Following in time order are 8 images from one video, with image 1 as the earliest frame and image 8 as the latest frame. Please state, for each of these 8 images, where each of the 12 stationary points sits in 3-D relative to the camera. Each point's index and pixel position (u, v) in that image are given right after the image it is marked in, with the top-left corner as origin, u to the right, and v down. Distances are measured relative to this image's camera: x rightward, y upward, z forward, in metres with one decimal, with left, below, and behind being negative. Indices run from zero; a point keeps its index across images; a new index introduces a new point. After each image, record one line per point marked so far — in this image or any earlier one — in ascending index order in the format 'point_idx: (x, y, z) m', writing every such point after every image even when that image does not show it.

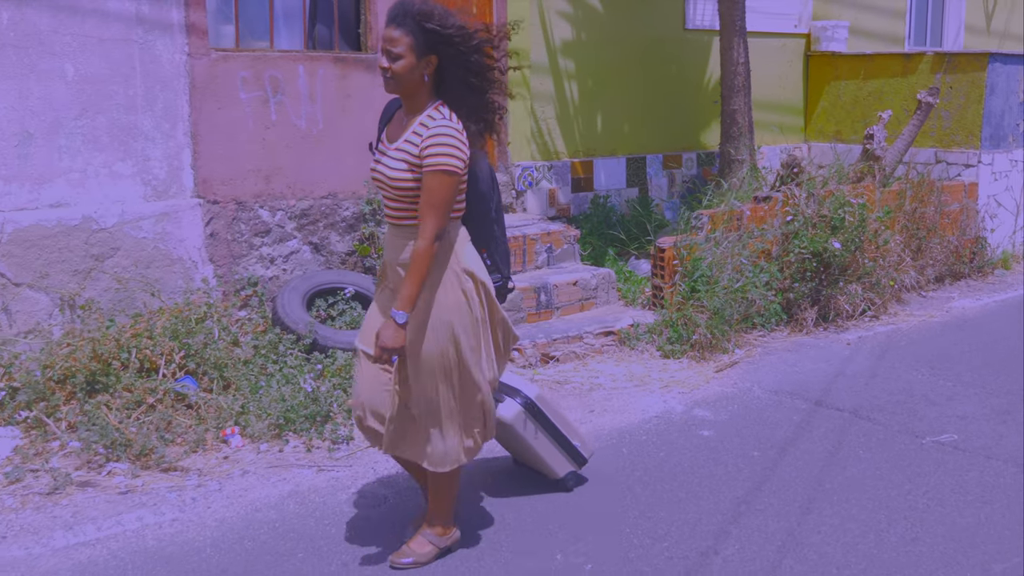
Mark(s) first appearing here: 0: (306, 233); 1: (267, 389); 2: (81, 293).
0: (-1.1, +0.3, +6.0) m
1: (-1.1, -0.4, +4.9) m
2: (-2.0, 0.0, +5.0) m
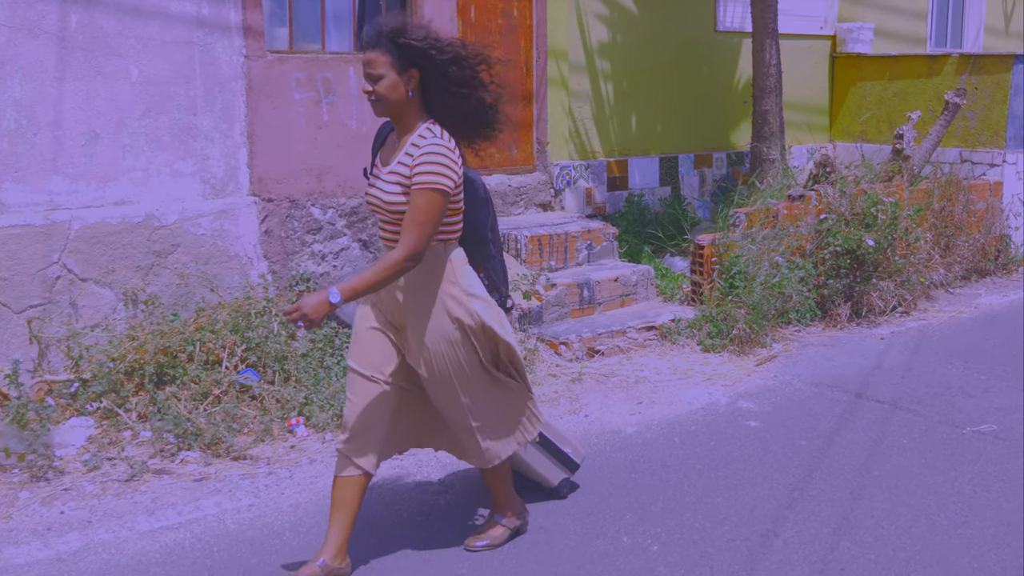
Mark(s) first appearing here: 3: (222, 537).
0: (-0.8, +0.3, +6.1) m
1: (-0.8, -0.3, +5.1) m
2: (-1.7, 0.0, +5.2) m
3: (-1.0, -0.9, +3.8) m
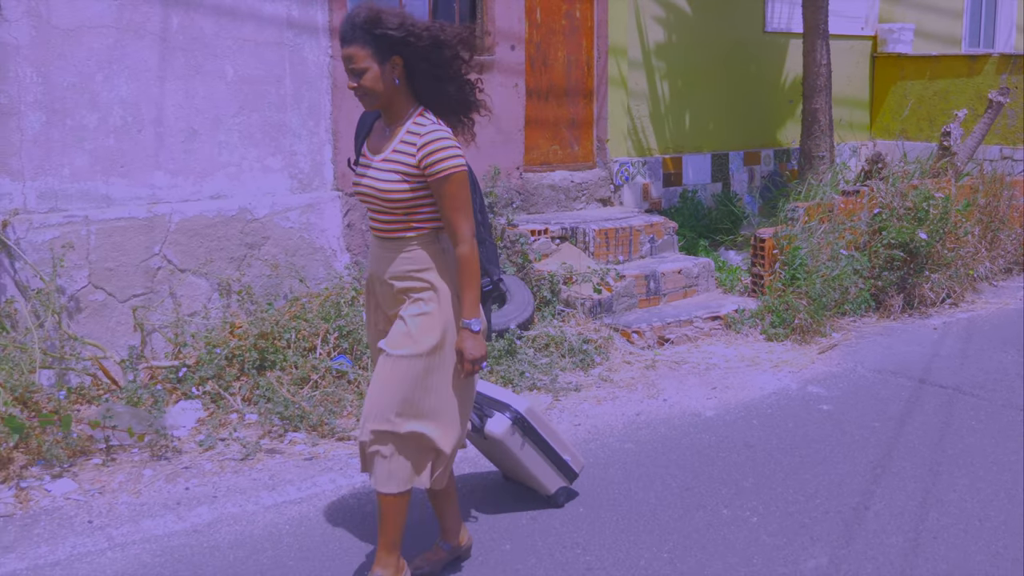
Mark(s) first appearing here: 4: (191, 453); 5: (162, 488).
0: (-0.4, +0.4, +6.4) m
1: (-0.4, -0.3, +5.3) m
2: (-1.3, 0.0, +5.4) m
3: (-0.6, -0.8, +4.0) m
4: (-1.3, -0.7, +4.5) m
5: (-1.3, -0.7, +4.1) m
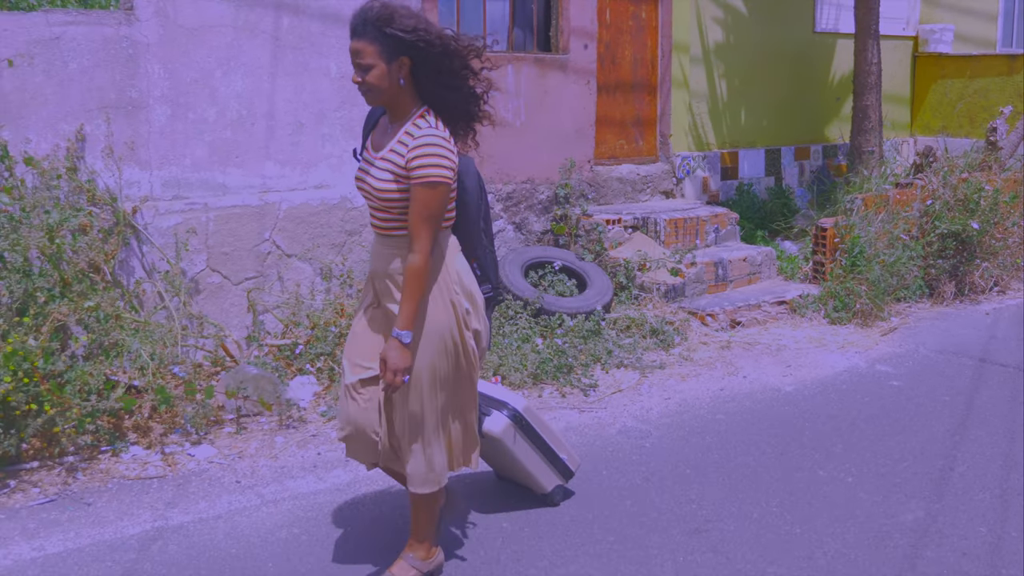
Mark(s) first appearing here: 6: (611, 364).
0: (0.0, +0.5, +6.7) m
1: (0.0, -0.2, +5.6) m
2: (-0.9, +0.1, +5.7) m
3: (-0.2, -0.7, +4.3) m
4: (-0.9, -0.6, +4.8) m
5: (-0.9, -0.7, +4.5) m
6: (+0.5, -0.4, +5.9) m
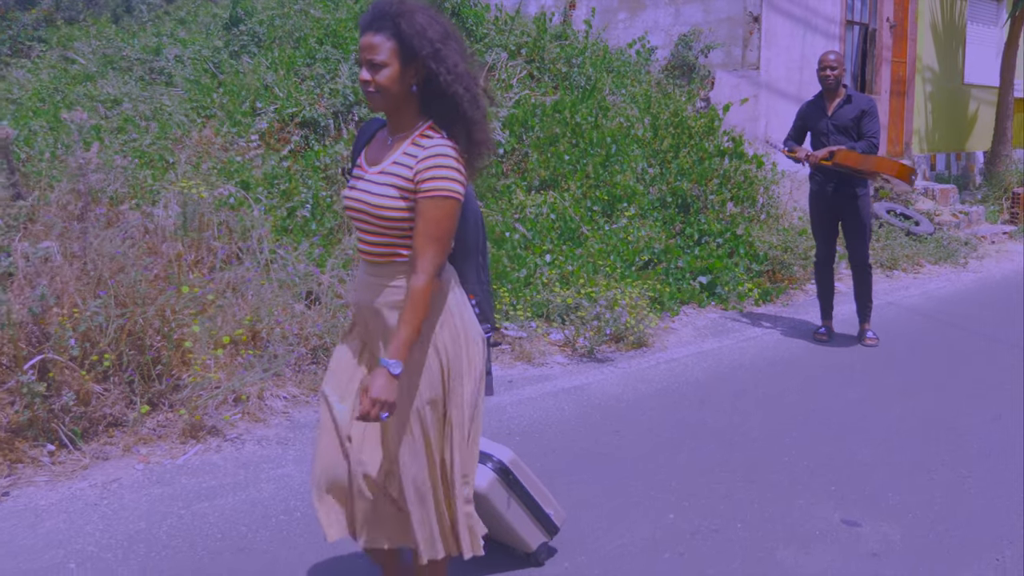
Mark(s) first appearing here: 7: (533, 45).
0: (+0.4, +0.6, +7.2) m
1: (+0.4, -0.1, +6.1) m
2: (-0.5, +0.2, +6.2) m
3: (+0.2, -0.6, +4.8) m
4: (-0.4, -0.5, +5.3) m
5: (-0.4, -0.6, +4.9) m
6: (+0.9, -0.3, +6.4) m
7: (+0.2, +2.2, +9.8) m
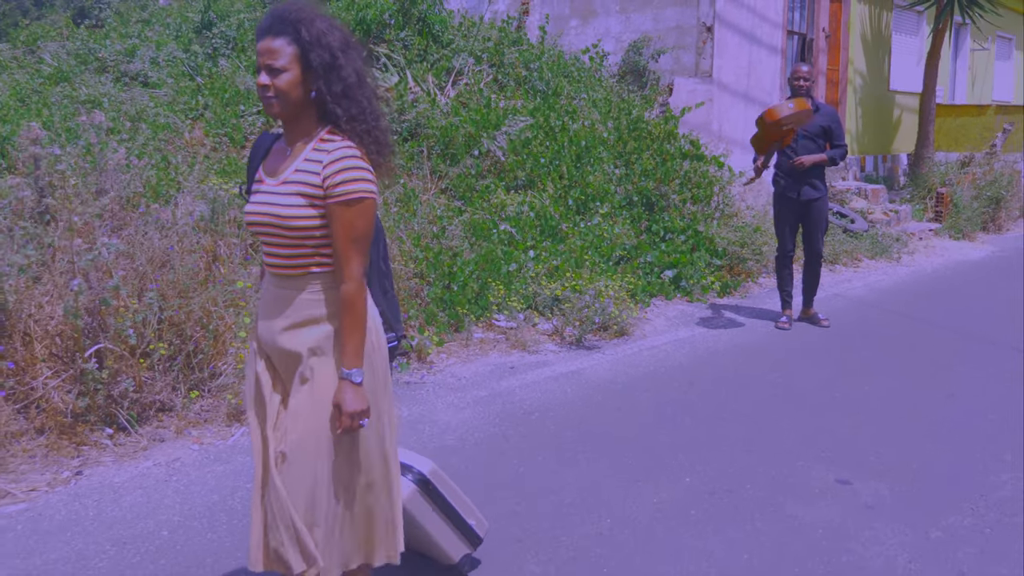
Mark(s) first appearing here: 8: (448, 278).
0: (+0.2, +0.6, +7.6) m
1: (+0.4, -0.1, +6.5) m
2: (-0.5, +0.3, +6.5) m
3: (+0.3, -0.6, +5.3) m
4: (-0.4, -0.5, +5.6) m
5: (-0.4, -0.5, +5.3) m
6: (+0.9, -0.3, +6.8) m
7: (-0.2, +2.2, +10.2) m
8: (-0.4, +0.1, +6.4) m
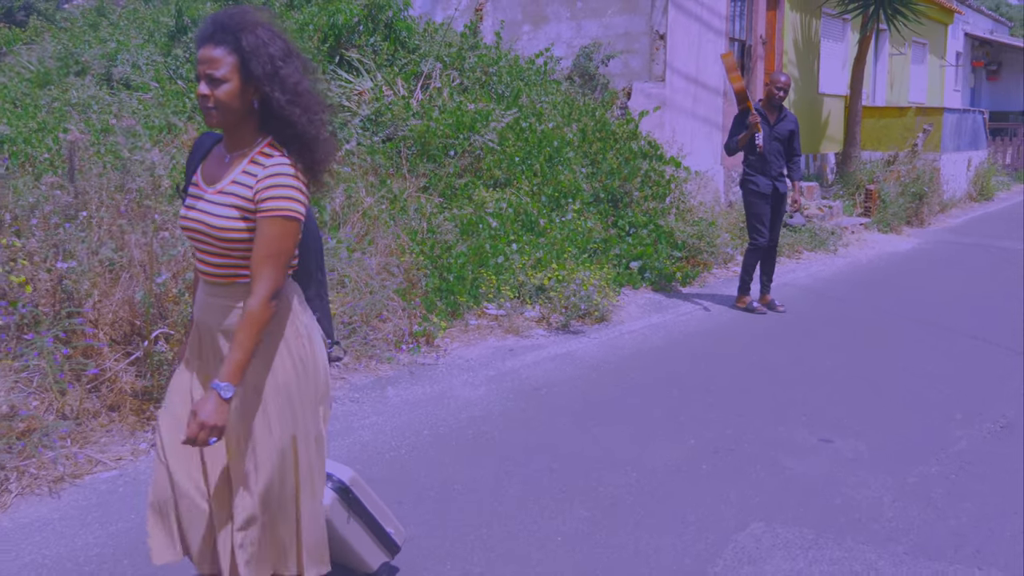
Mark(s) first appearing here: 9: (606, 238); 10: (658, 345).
0: (+0.1, +0.7, +8.2) m
1: (+0.3, 0.0, +7.1) m
2: (-0.6, +0.3, +7.0) m
3: (+0.3, -0.5, +5.8) m
4: (-0.4, -0.4, +6.2) m
5: (-0.3, -0.5, +5.8) m
6: (+0.8, -0.2, +7.5) m
7: (-0.5, +2.3, +10.7) m
8: (-0.4, +0.1, +6.9) m
9: (+0.7, +0.4, +8.1) m
10: (+0.9, -0.4, +6.7) m
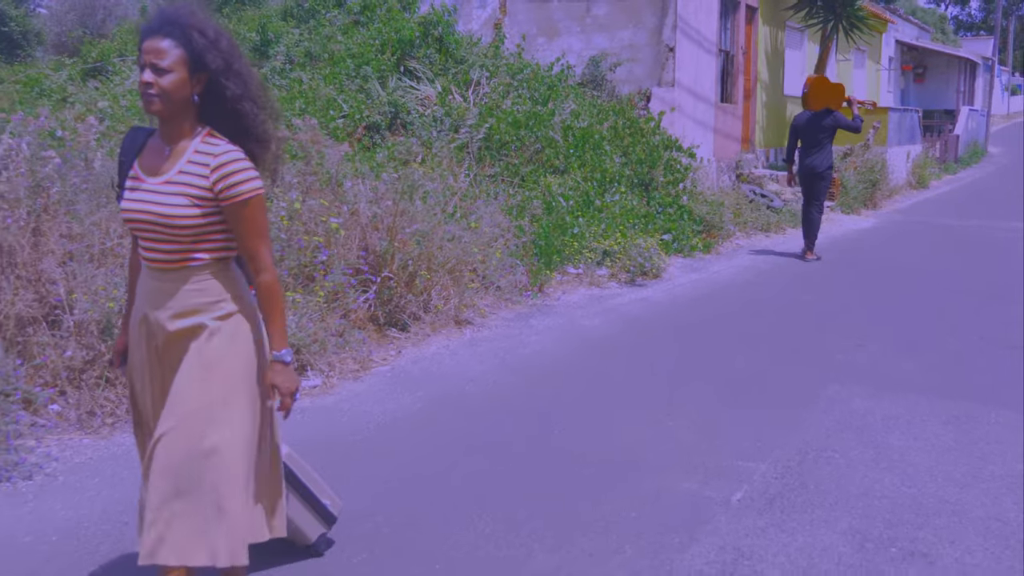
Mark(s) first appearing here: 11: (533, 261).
0: (+0.6, +1.0, +10.1) m
1: (+0.9, +0.3, +9.0) m
2: (0.0, +0.6, +8.9) m
3: (+1.1, -0.2, +7.7) m
4: (+0.3, -0.1, +8.0) m
5: (+0.4, -0.2, +7.7) m
6: (+1.4, +0.1, +9.4) m
7: (-0.2, +2.6, +12.6) m
8: (+0.2, +0.4, +8.8) m
9: (+1.2, +0.7, +10.1) m
10: (+1.6, 0.0, +8.7) m
11: (+0.2, +0.2, +8.5) m
